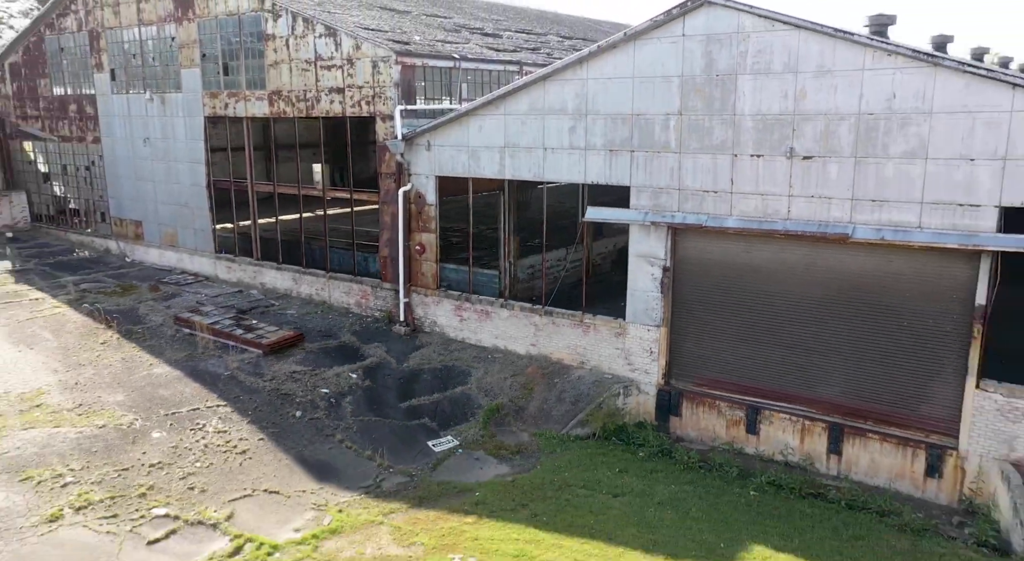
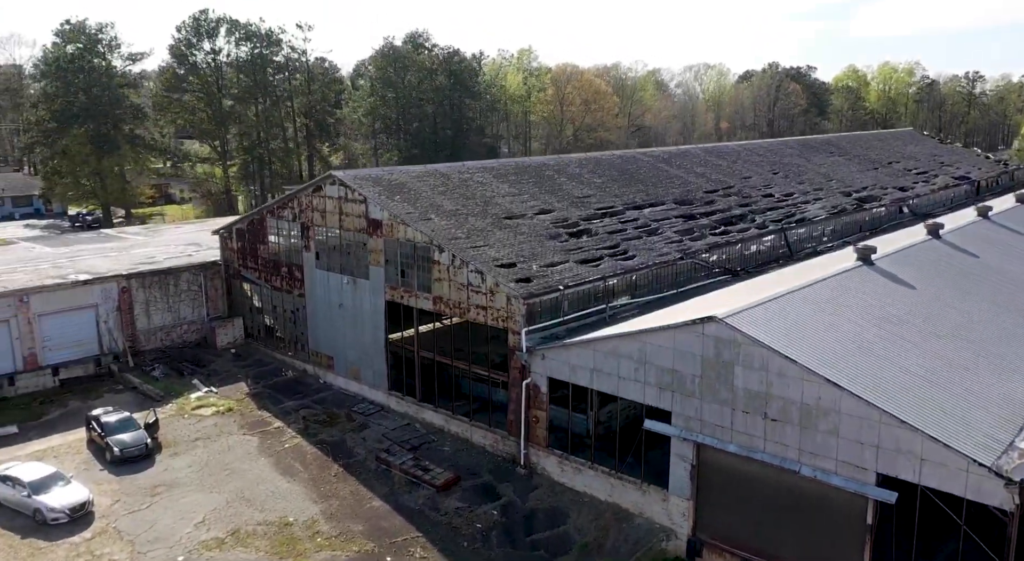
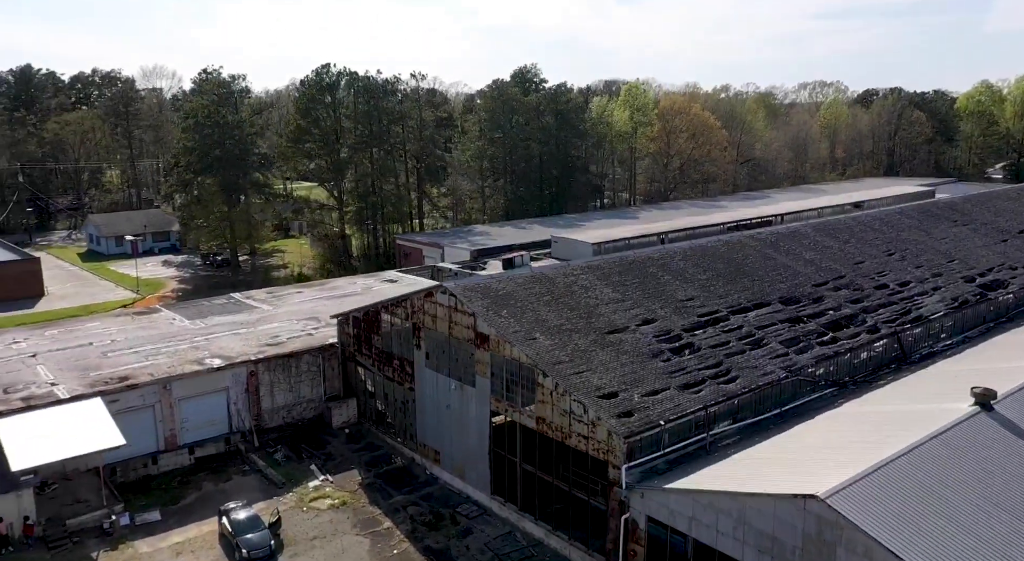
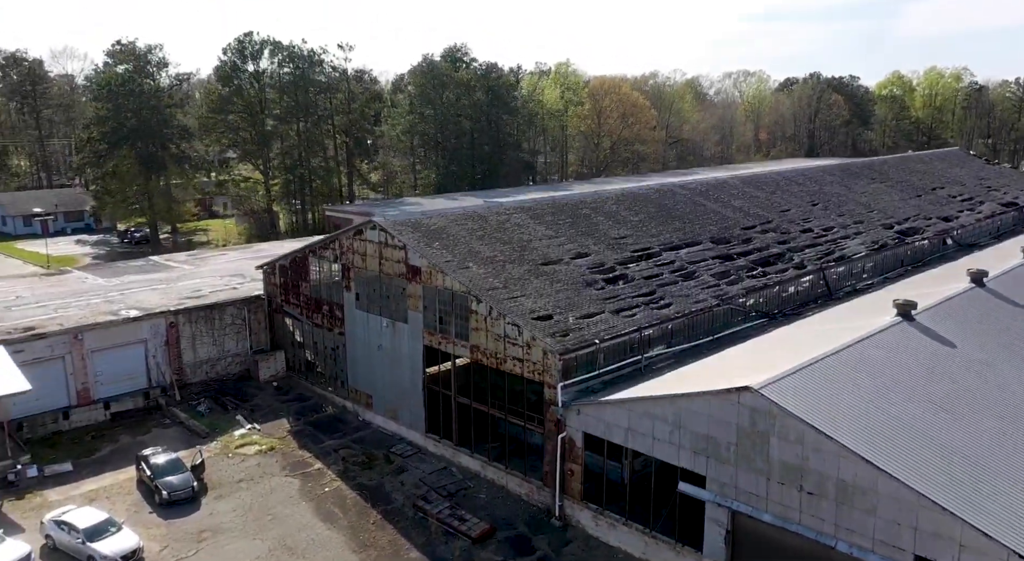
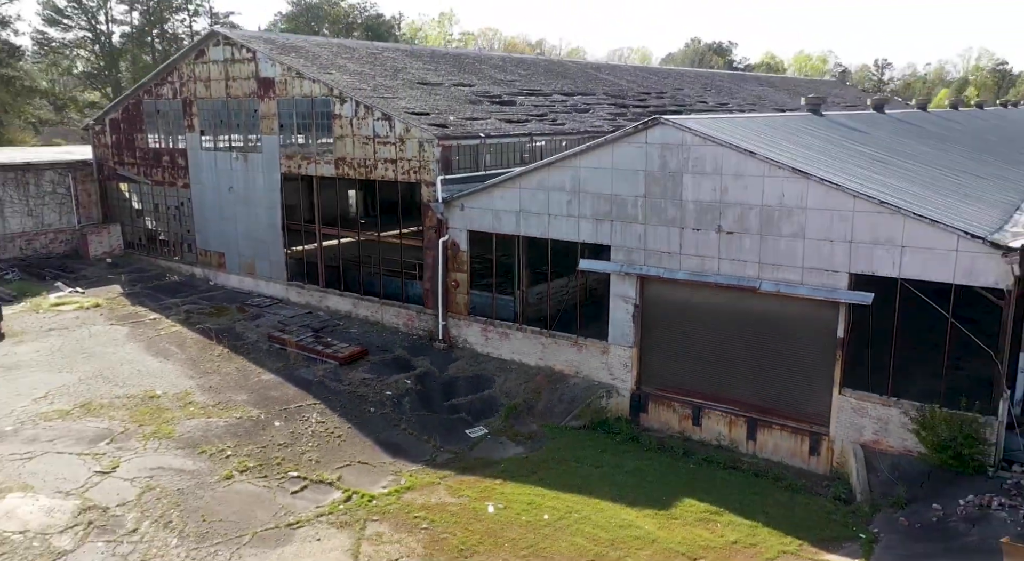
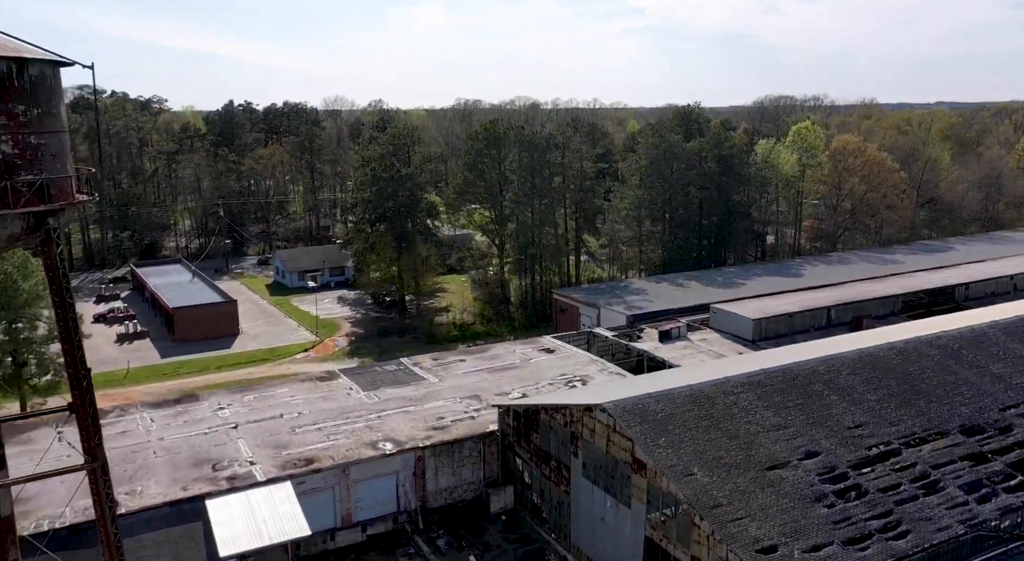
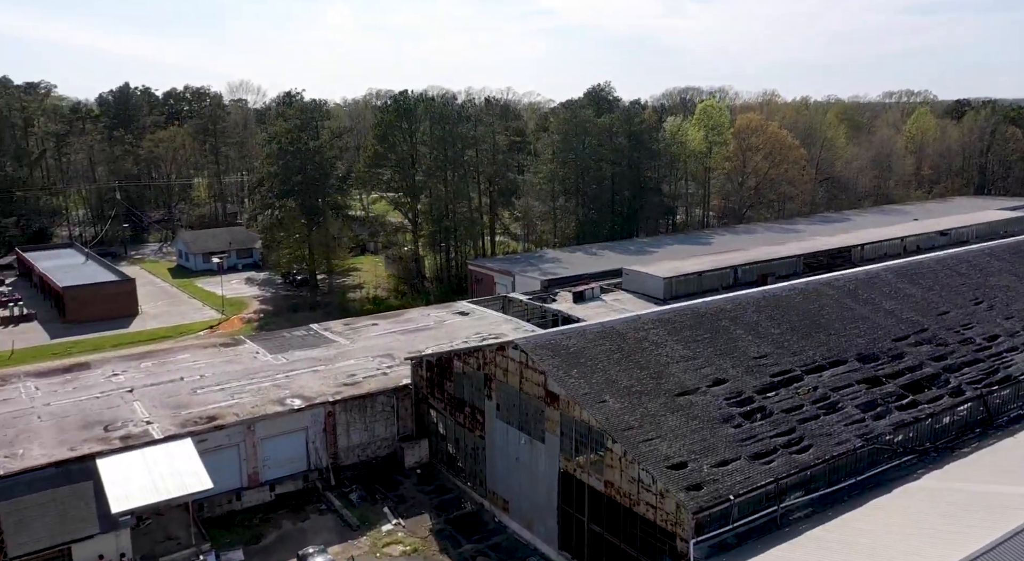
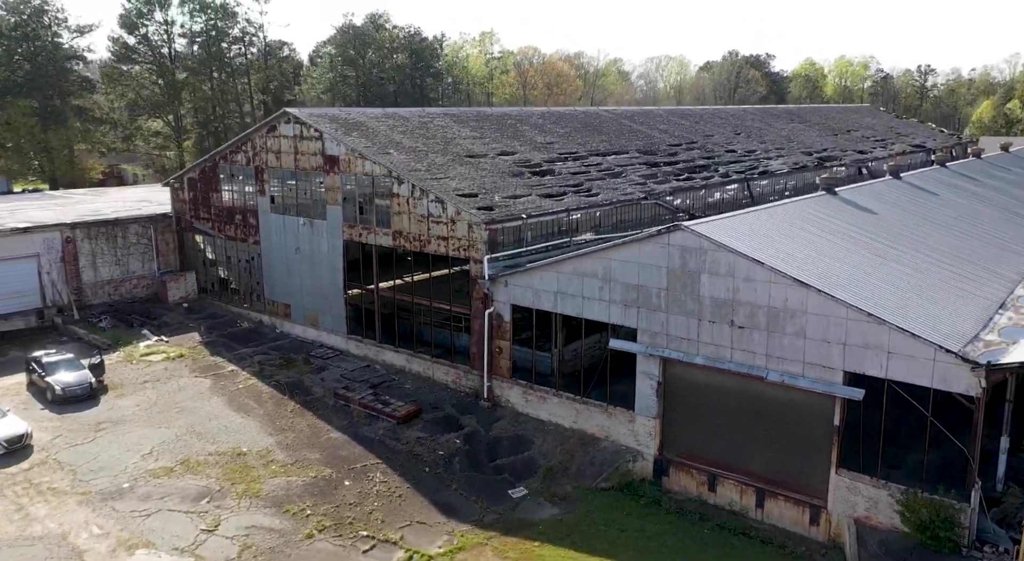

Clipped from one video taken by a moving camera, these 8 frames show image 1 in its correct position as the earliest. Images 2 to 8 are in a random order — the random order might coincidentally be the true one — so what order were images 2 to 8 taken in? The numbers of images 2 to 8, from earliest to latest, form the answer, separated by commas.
5, 8, 2, 4, 3, 7, 6
